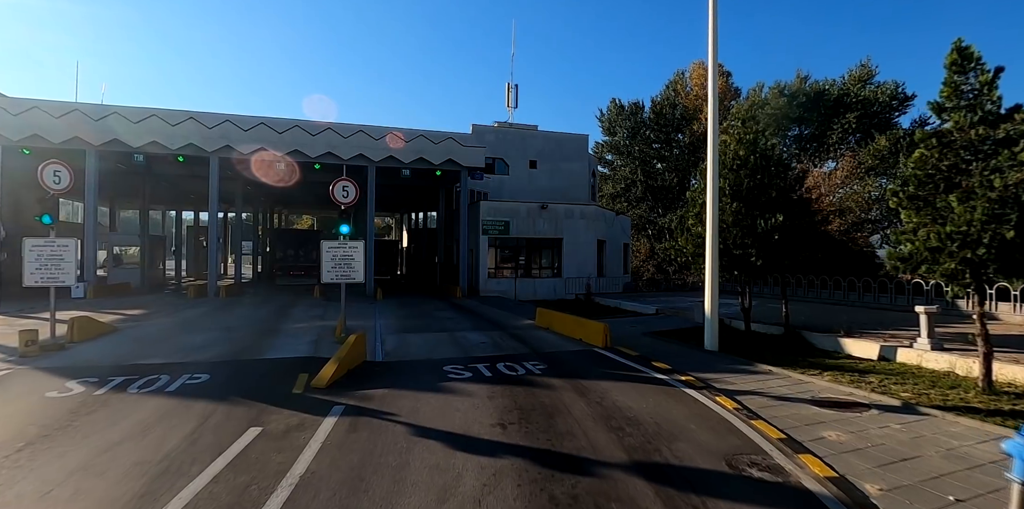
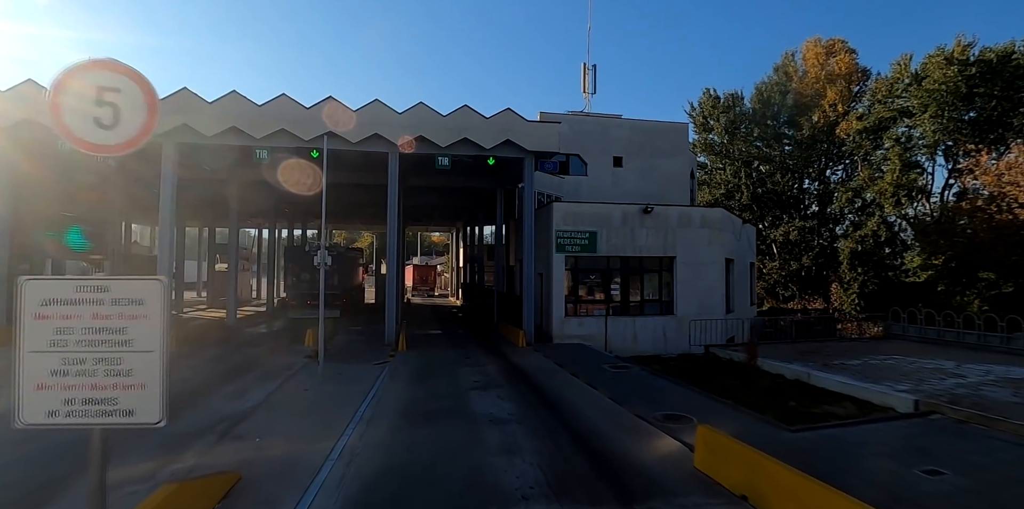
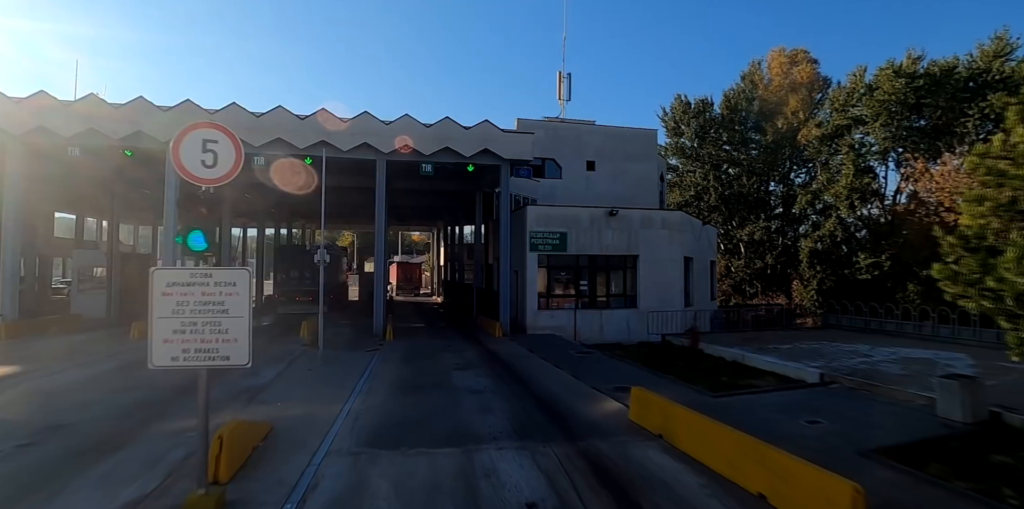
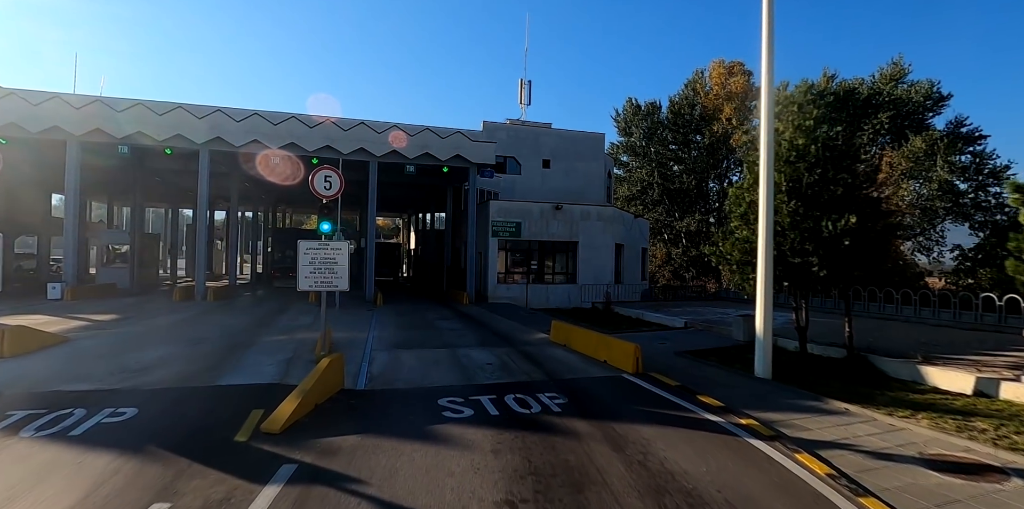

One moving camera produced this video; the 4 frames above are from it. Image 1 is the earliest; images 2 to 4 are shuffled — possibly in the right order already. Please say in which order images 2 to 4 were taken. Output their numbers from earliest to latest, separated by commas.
4, 3, 2
